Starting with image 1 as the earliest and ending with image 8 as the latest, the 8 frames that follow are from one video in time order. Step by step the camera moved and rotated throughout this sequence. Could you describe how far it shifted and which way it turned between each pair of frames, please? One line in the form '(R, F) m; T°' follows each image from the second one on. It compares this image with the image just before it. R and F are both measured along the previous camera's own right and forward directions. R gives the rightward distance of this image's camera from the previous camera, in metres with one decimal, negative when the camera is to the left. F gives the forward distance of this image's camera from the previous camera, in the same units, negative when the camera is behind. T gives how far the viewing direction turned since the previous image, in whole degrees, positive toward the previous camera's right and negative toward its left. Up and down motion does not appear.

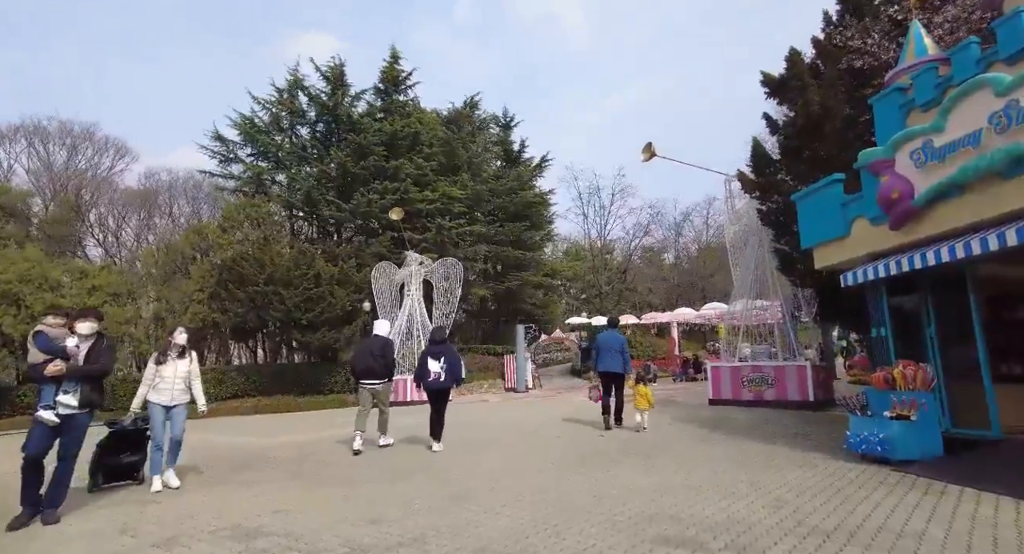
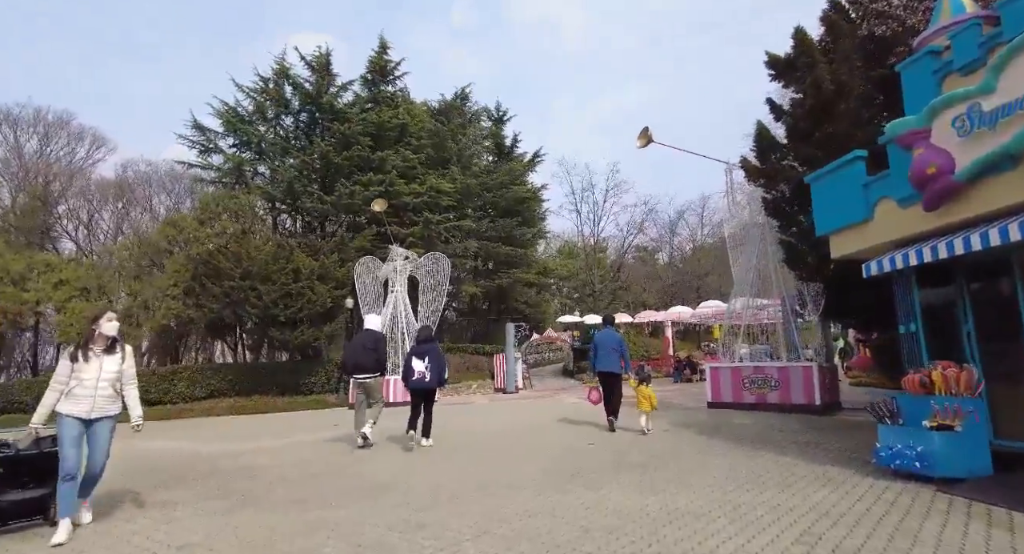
(+0.2, +0.9) m; +1°
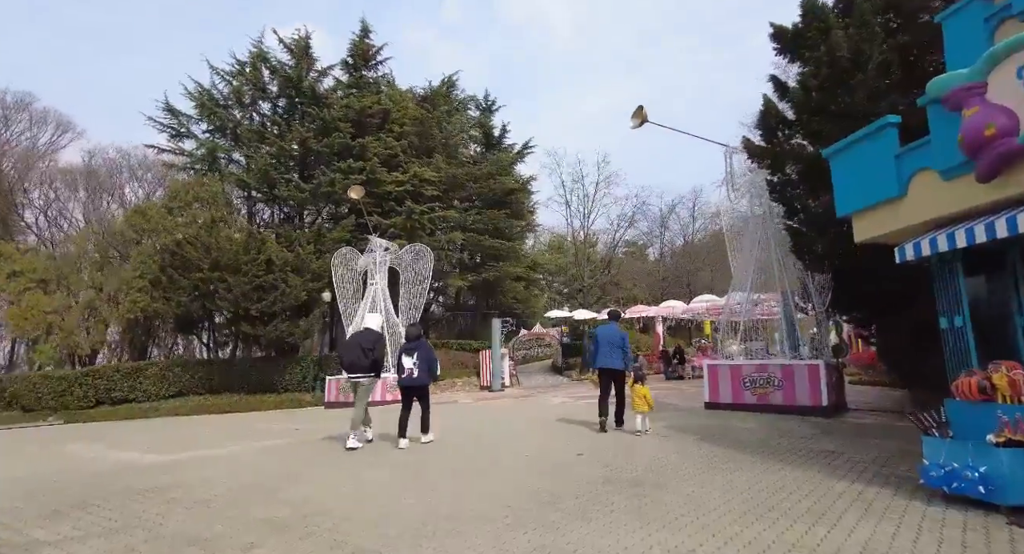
(+0.1, +0.9) m; +1°
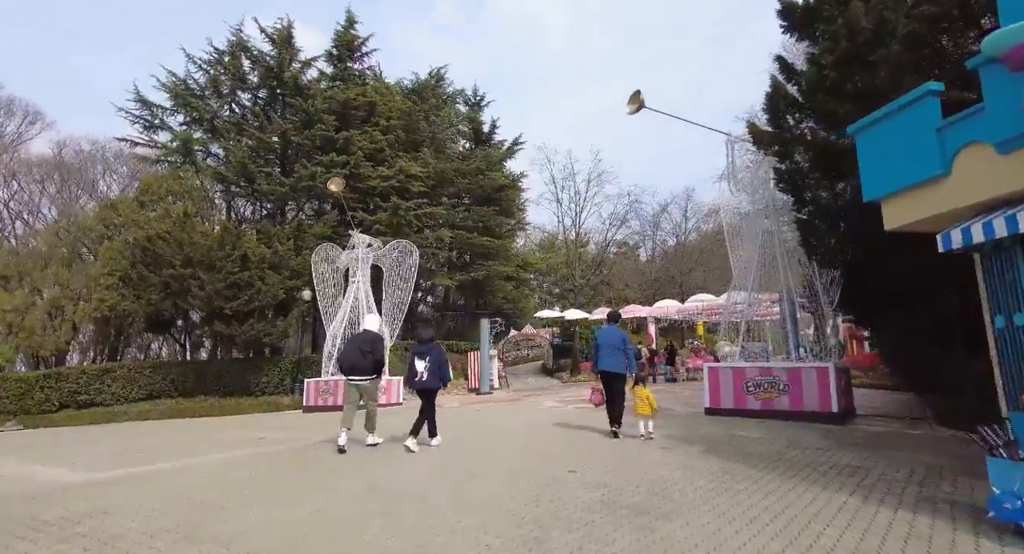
(+0.1, +0.8) m; +1°
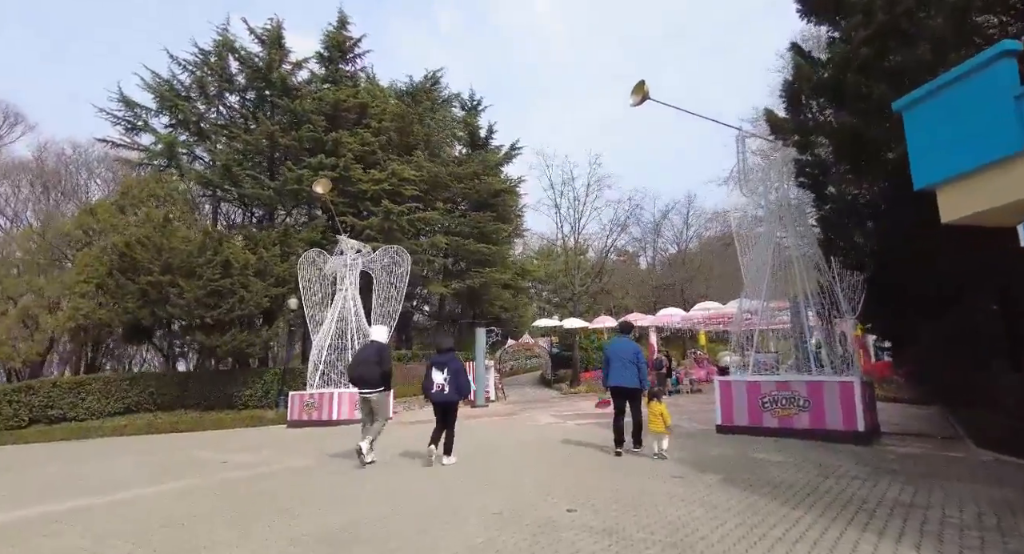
(+0.1, +0.9) m; 0°
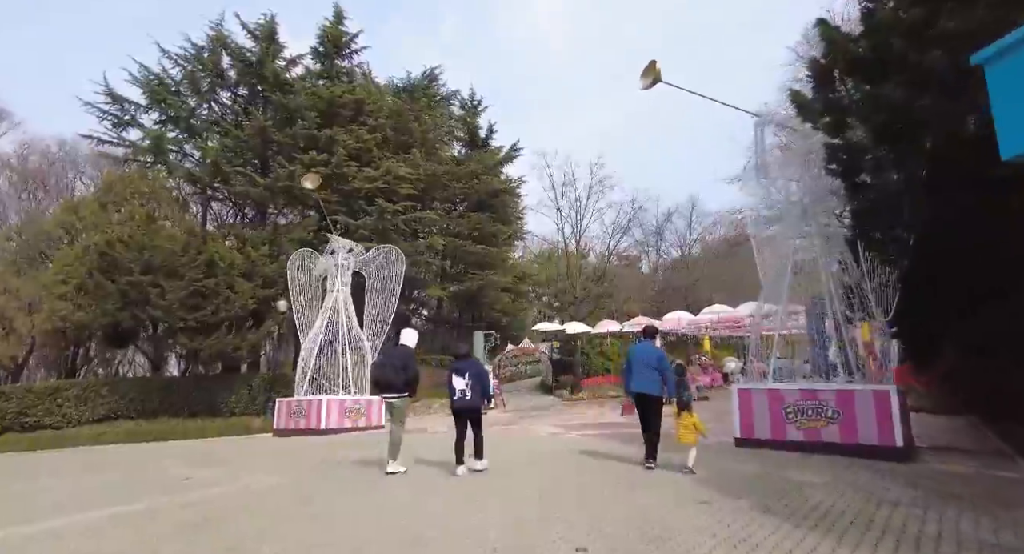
(0.0, +0.8) m; 0°
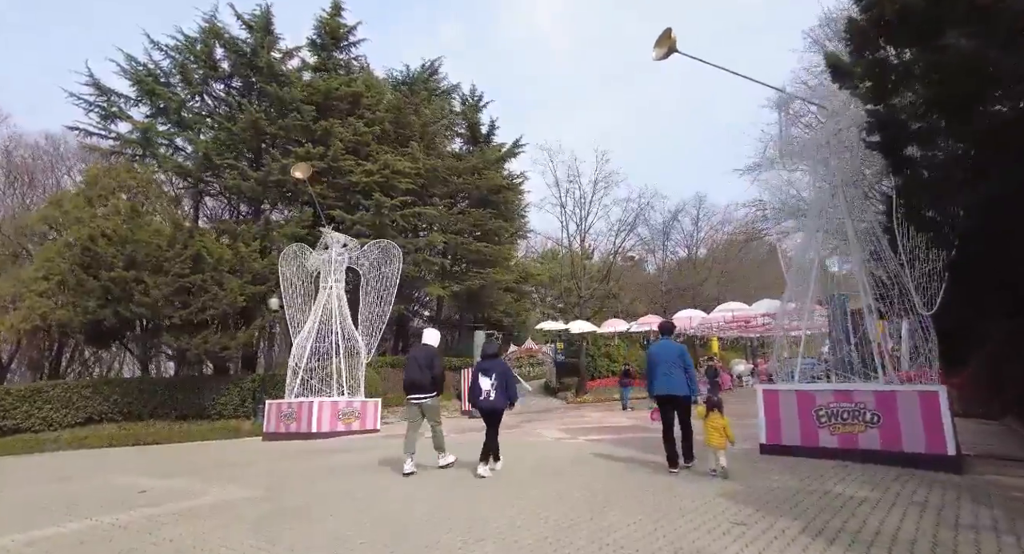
(0.0, +0.8) m; 0°
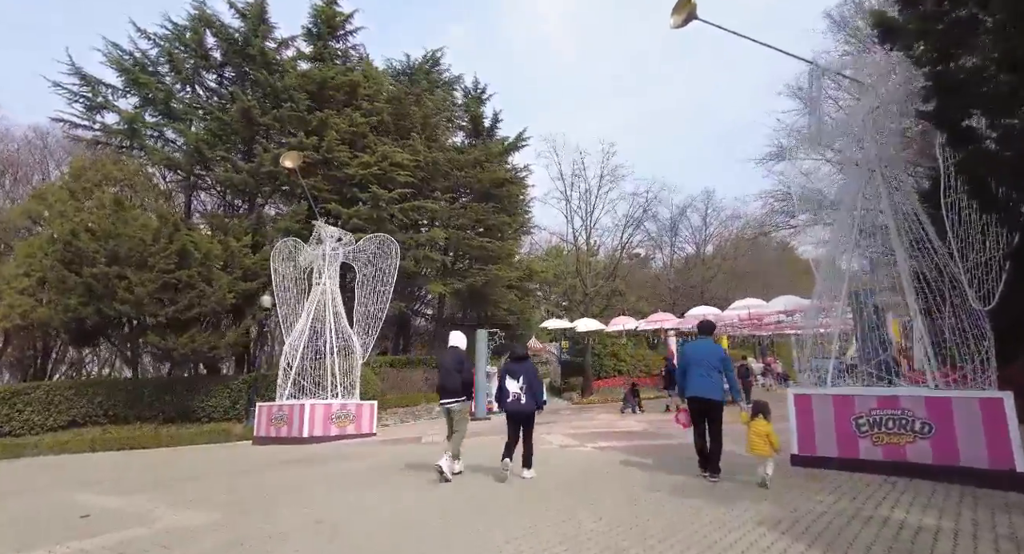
(0.0, +0.8) m; 0°
